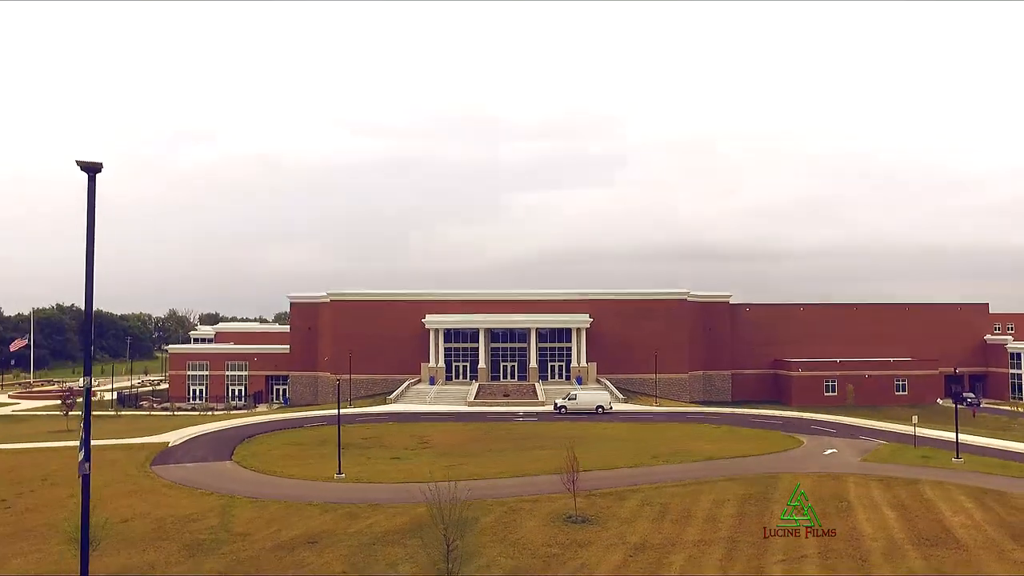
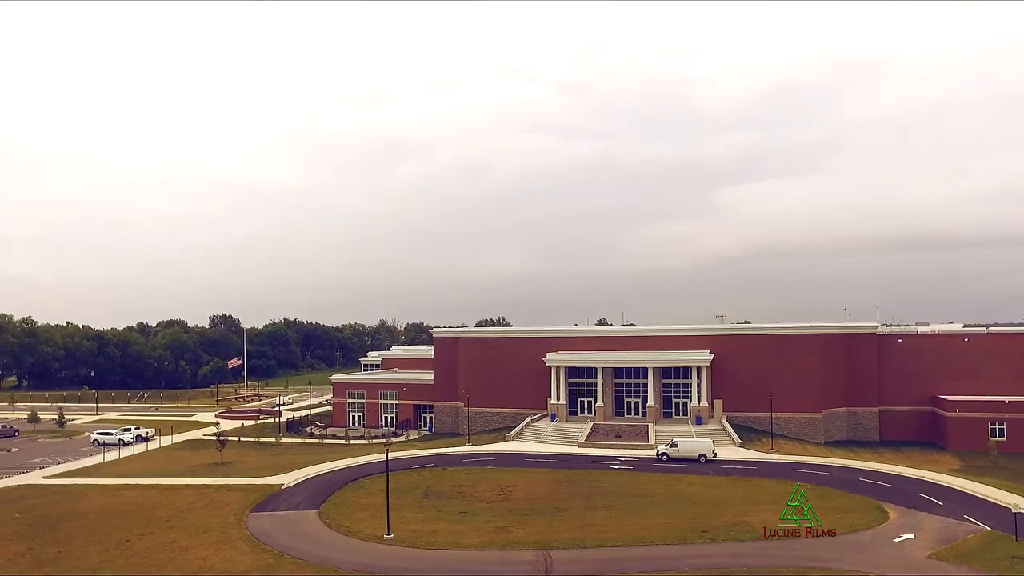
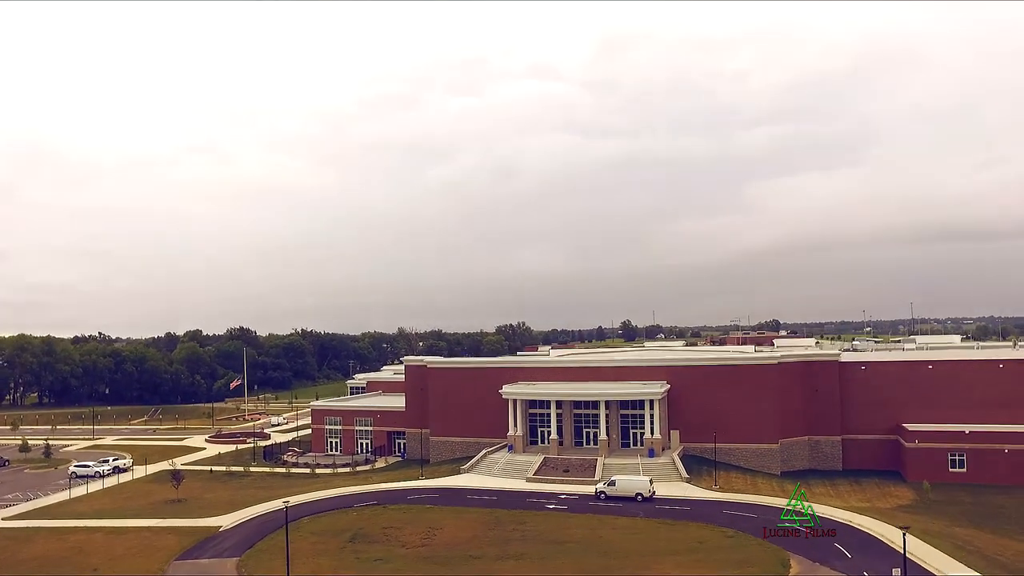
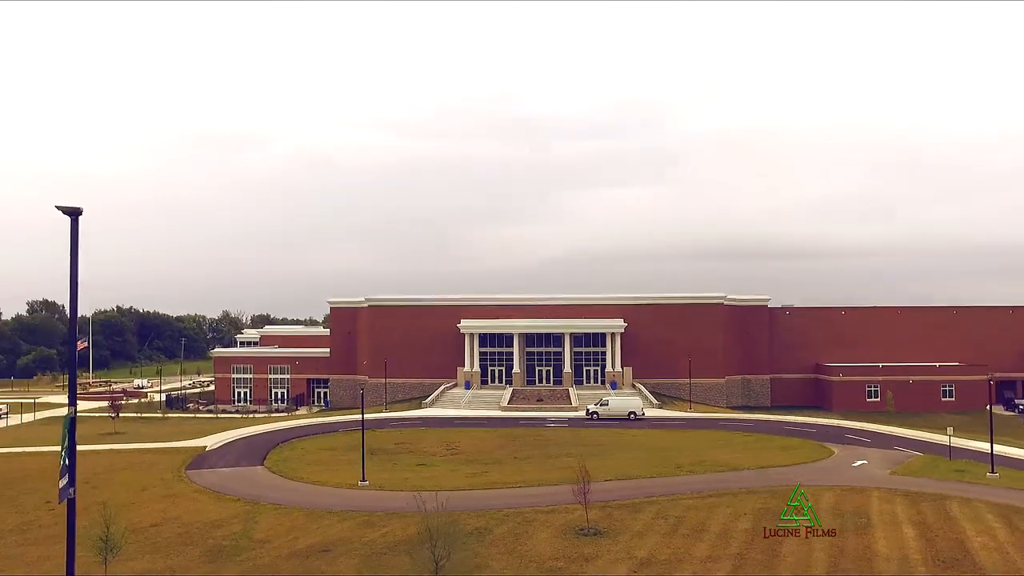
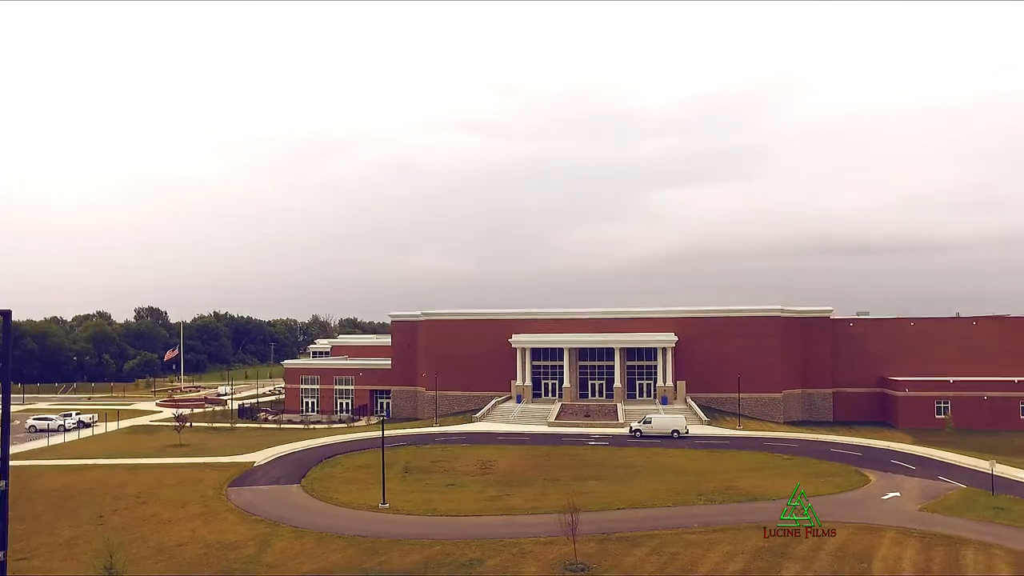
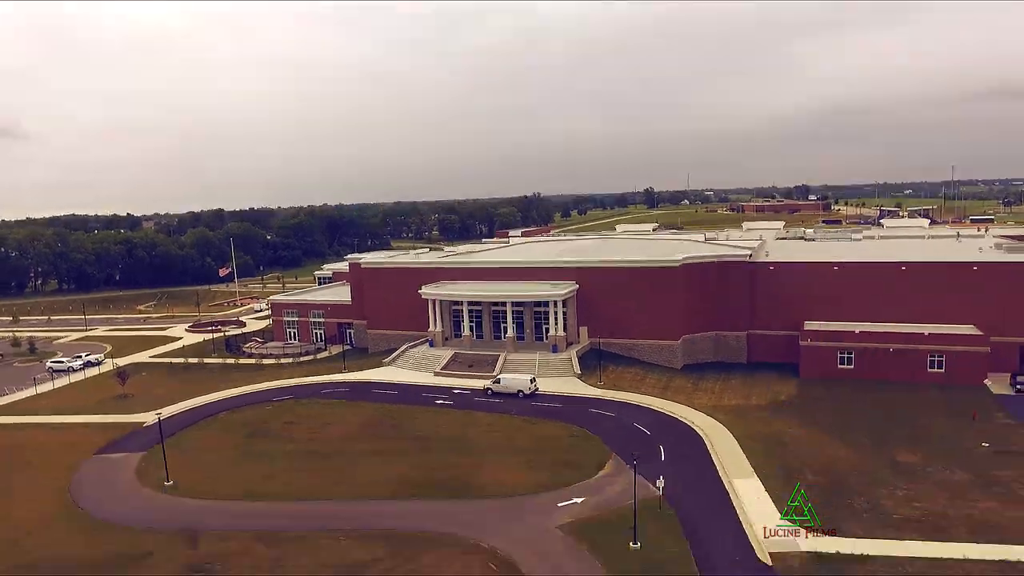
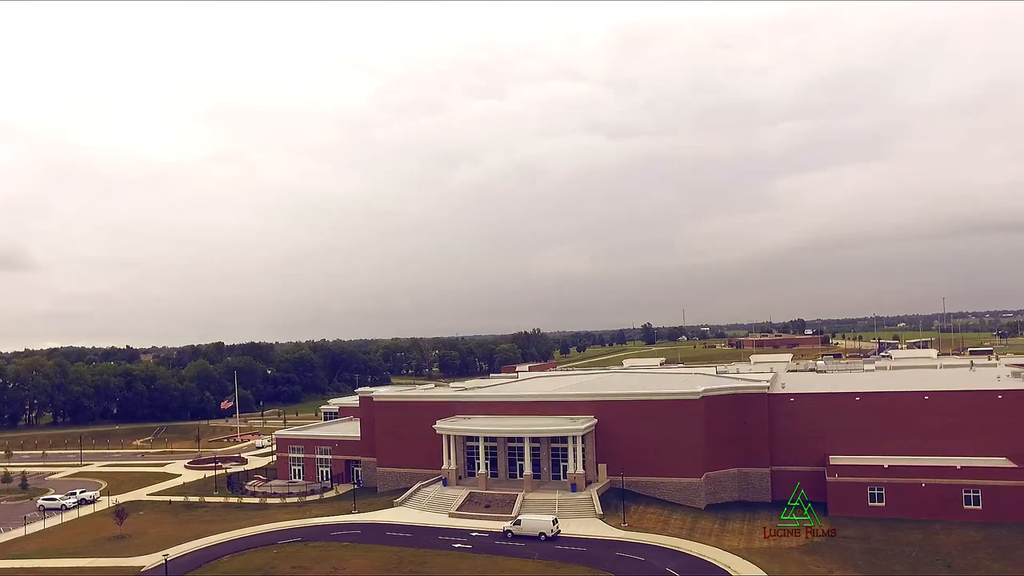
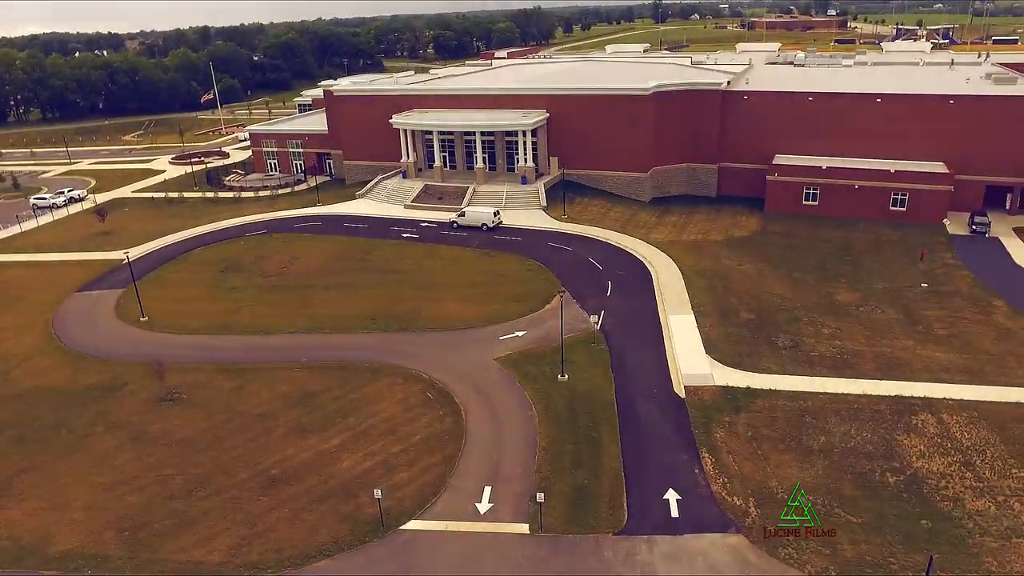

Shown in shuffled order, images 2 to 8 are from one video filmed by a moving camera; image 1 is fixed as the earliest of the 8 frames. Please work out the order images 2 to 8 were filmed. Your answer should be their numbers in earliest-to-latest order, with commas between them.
4, 5, 2, 3, 7, 6, 8
